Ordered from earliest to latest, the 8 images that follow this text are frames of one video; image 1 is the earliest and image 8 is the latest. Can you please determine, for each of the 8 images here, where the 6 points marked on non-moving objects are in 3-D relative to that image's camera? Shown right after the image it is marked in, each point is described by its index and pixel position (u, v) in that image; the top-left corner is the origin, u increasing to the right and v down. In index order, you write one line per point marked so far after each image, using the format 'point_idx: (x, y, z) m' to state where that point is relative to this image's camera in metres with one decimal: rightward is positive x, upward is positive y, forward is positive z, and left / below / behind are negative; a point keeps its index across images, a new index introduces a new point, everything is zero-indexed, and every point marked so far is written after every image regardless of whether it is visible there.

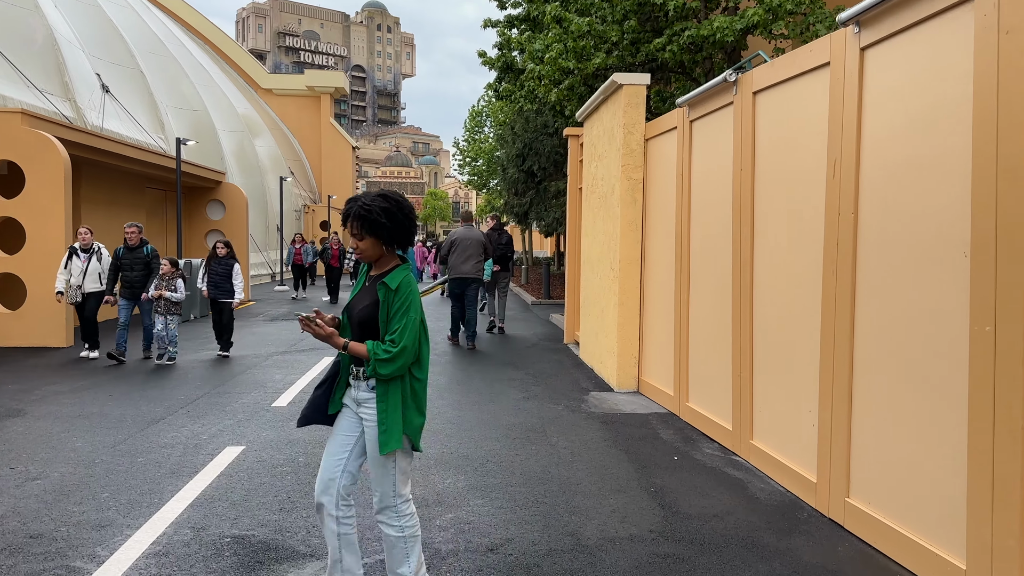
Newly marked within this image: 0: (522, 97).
0: (+0.2, +3.7, +15.6) m
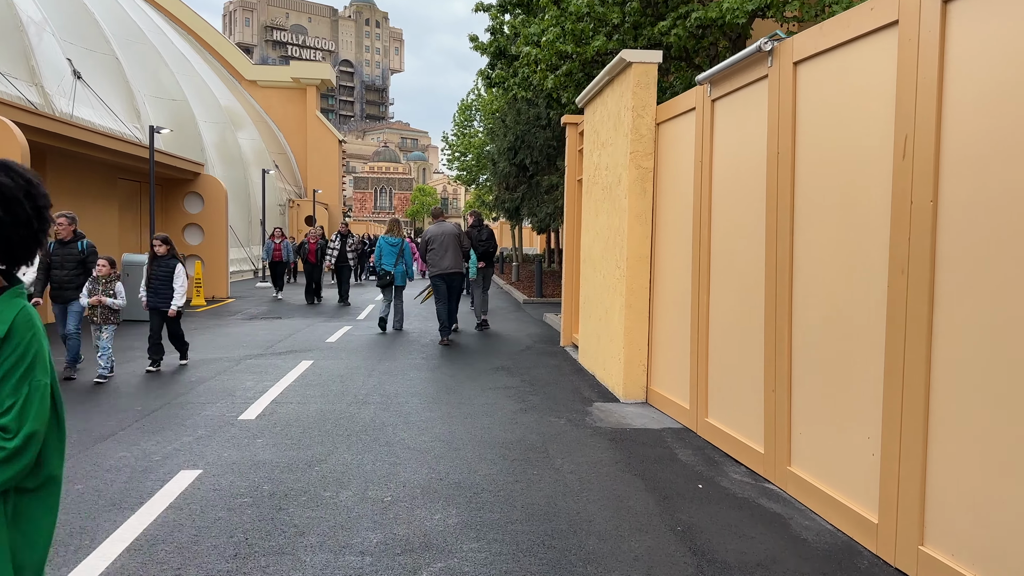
0: (+0.1, +3.8, +14.8) m
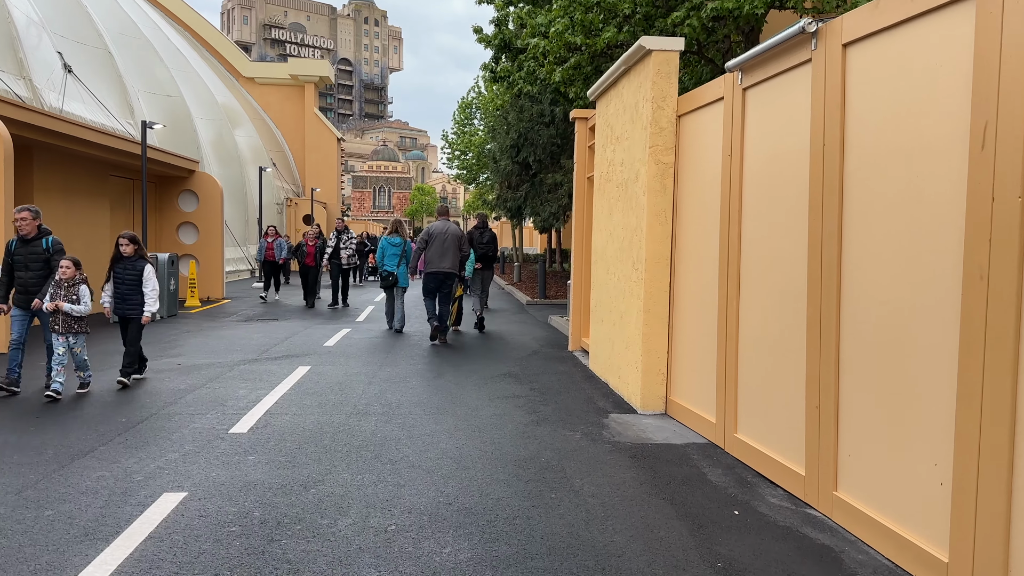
0: (+0.1, +3.7, +14.3) m
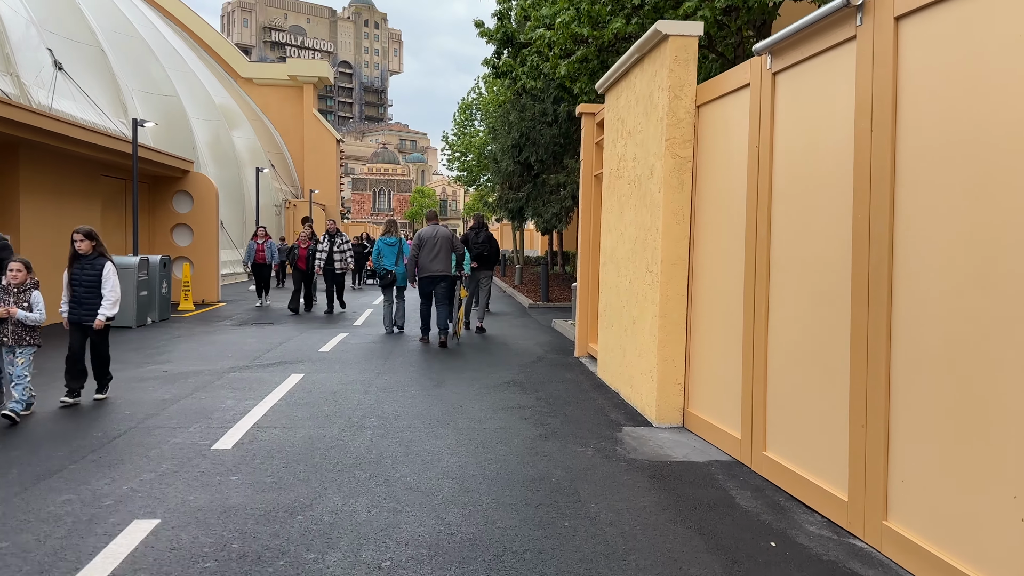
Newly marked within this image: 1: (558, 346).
0: (+0.2, +3.7, +13.8) m
1: (+0.7, -0.8, +11.5) m
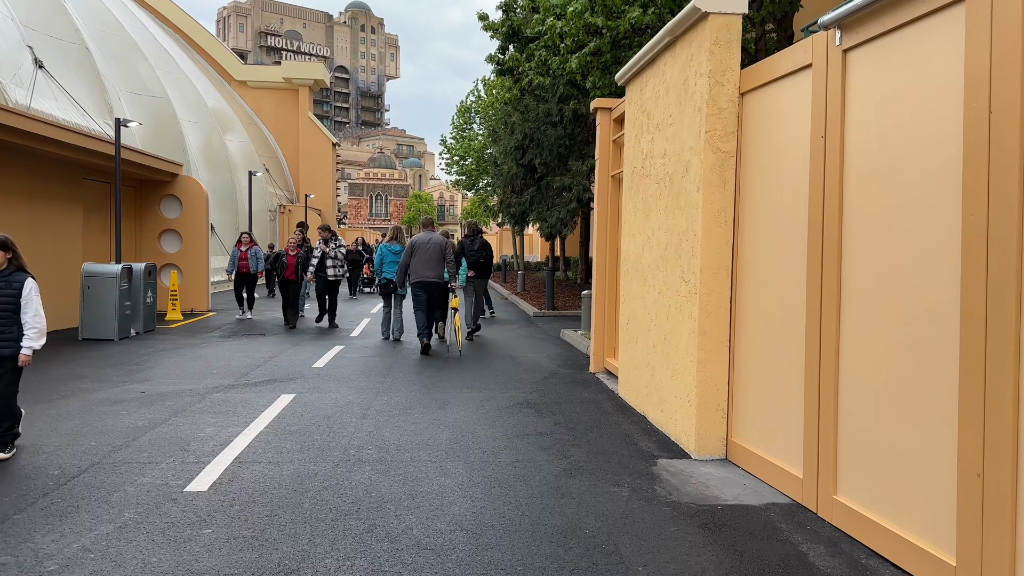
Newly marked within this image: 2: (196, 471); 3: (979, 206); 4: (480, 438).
0: (+0.3, +3.5, +13.1) m
1: (+0.8, -0.9, +10.7) m
2: (-2.1, -1.2, +5.4) m
3: (+1.9, +0.3, +3.4) m
4: (-0.2, -1.2, +6.2) m
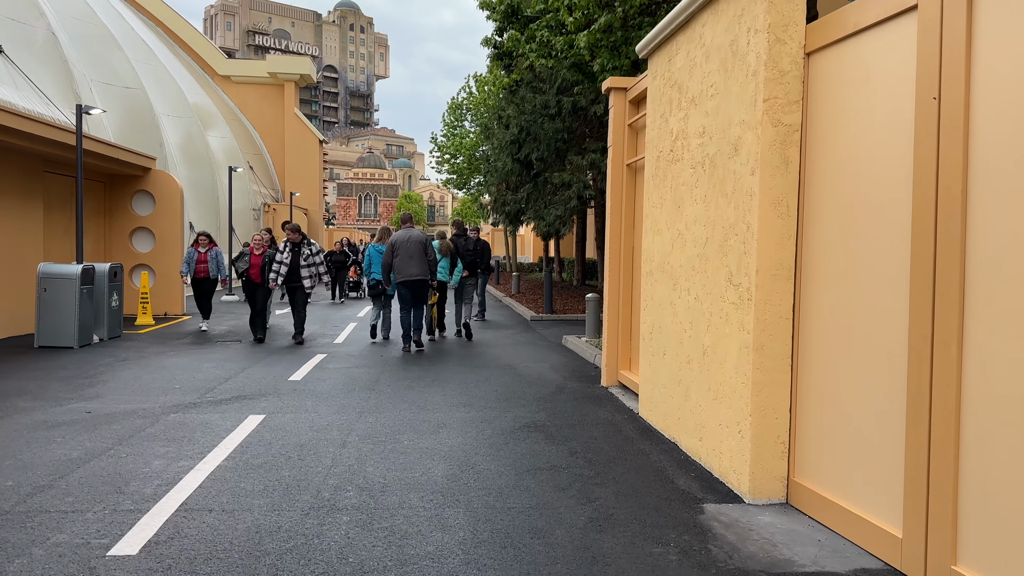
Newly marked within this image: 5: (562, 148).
0: (+0.3, +3.5, +12.0) m
1: (+0.8, -1.0, +9.6) m
2: (-2.0, -1.3, +4.3) m
3: (+2.0, +0.3, +2.3) m
4: (-0.2, -1.2, +5.2) m
5: (+1.2, +3.2, +18.3) m
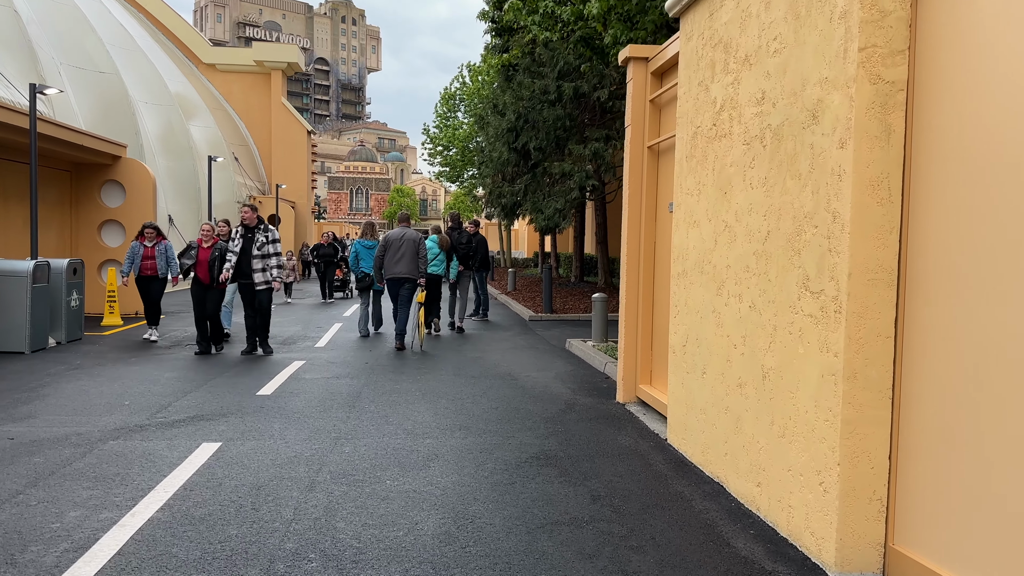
0: (+0.3, +3.5, +10.8) m
1: (+0.8, -1.0, +8.5) m
2: (-2.0, -1.3, +3.2) m
3: (+2.1, +0.3, +1.2) m
4: (-0.1, -1.2, +4.0) m
5: (+1.1, +3.2, +17.2) m
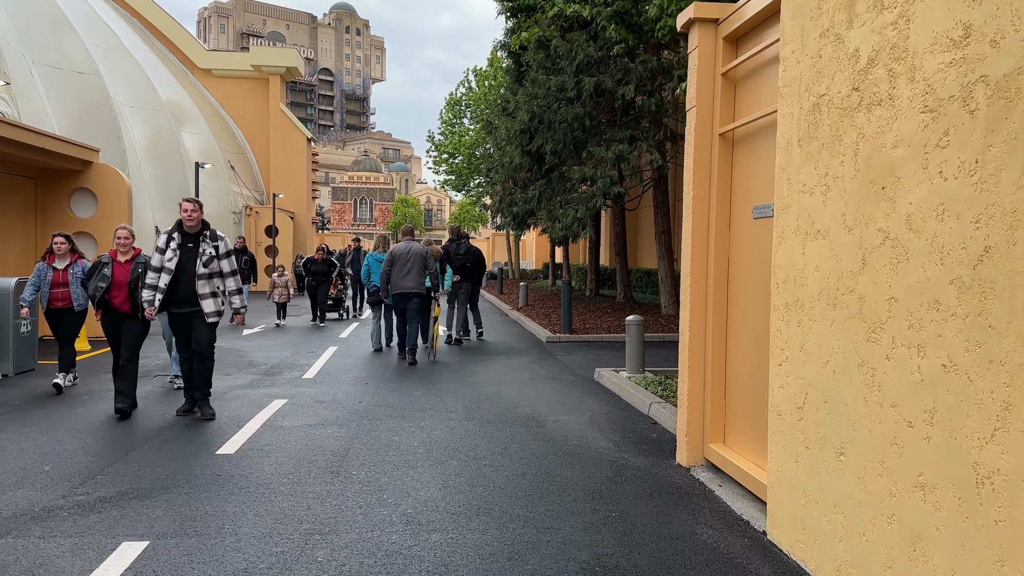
0: (+0.5, +3.3, +9.3) m
1: (+1.0, -1.2, +6.8) m
2: (-1.8, -1.5, +1.5) m
3: (+2.3, +0.1, -0.5) m
4: (+0.1, -1.4, +2.4) m
5: (+1.4, +2.9, +15.6) m
